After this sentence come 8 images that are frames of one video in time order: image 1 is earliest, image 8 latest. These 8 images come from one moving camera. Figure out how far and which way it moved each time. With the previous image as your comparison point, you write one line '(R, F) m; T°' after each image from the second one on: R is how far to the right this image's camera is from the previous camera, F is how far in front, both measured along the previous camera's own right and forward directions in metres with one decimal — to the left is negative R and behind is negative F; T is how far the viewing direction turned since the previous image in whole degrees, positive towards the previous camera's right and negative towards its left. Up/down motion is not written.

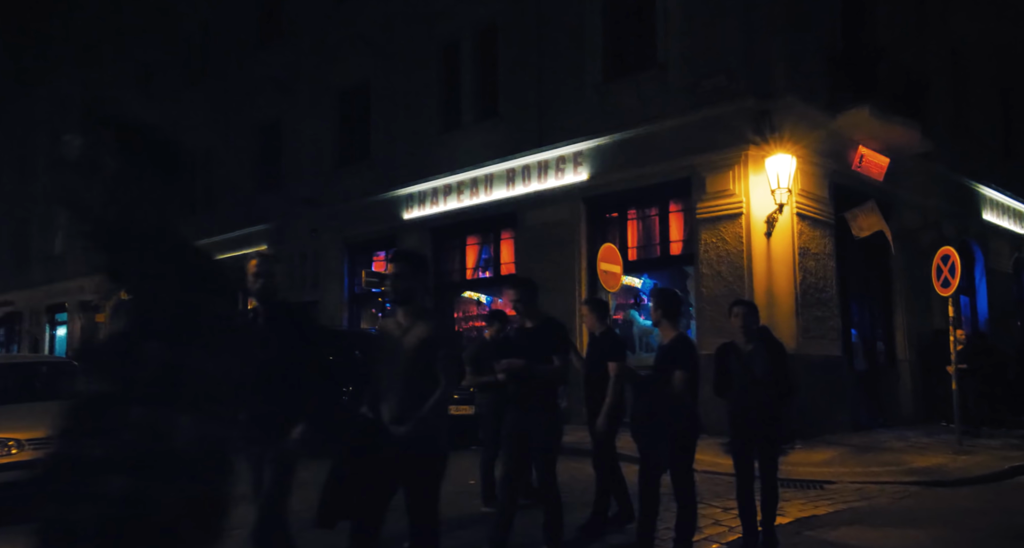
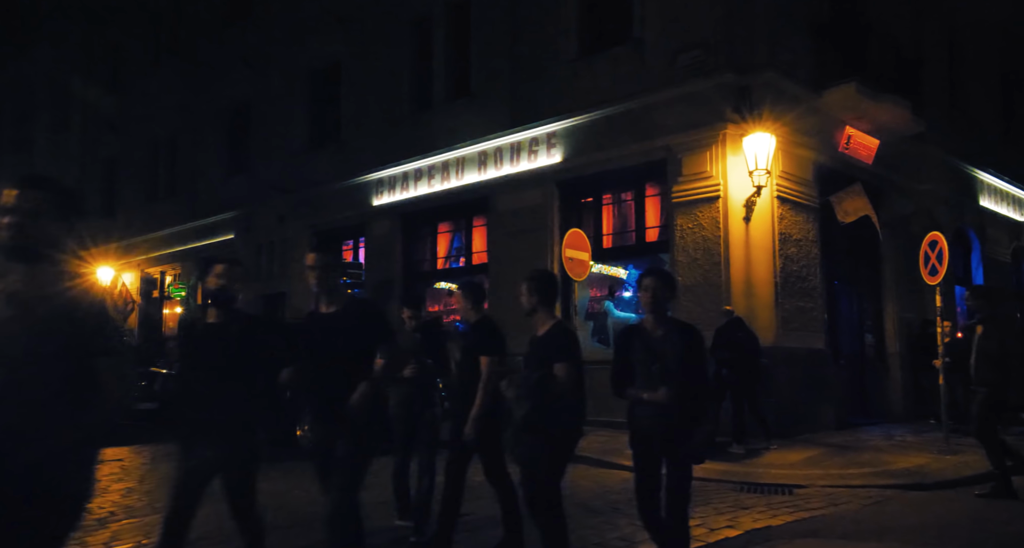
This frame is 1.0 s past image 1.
(+0.6, +0.7) m; 0°
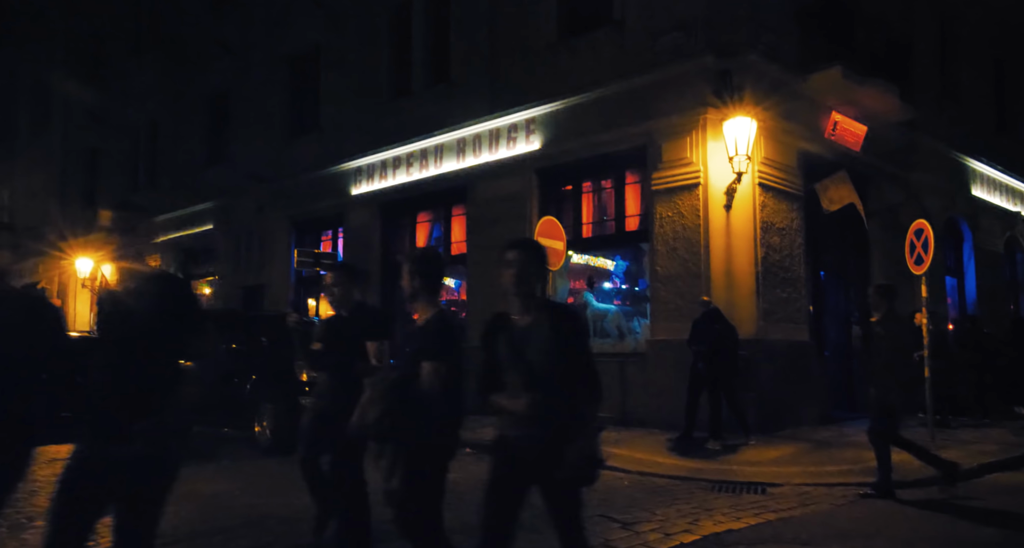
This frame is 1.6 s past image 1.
(+0.4, +0.4) m; 0°
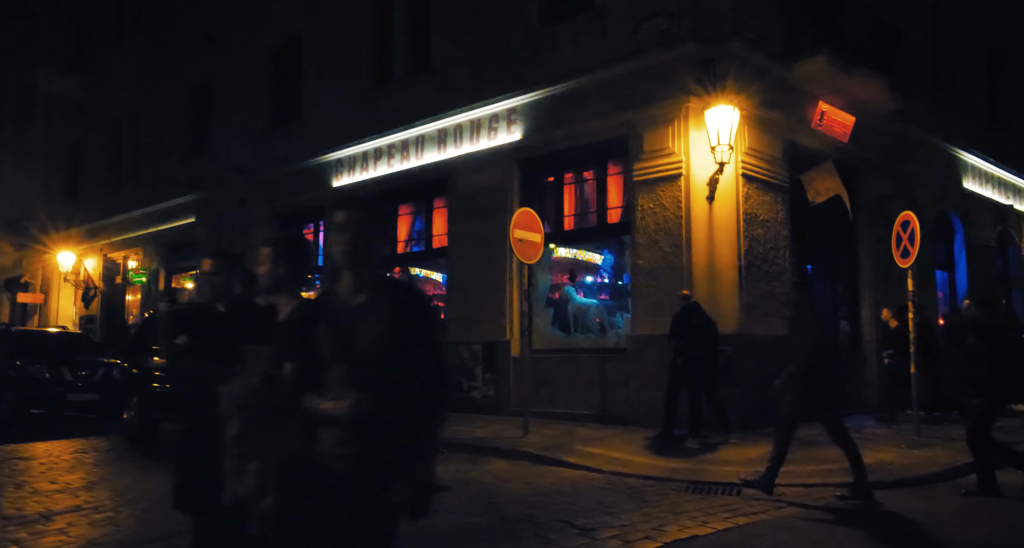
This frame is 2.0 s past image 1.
(+0.3, +0.3) m; 0°
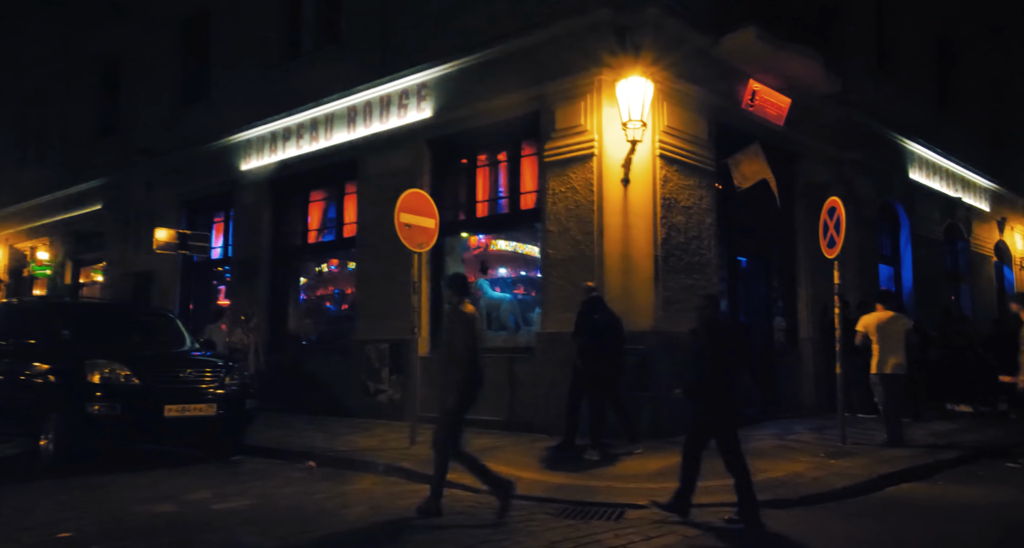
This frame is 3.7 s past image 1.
(+0.9, +1.0) m; +2°
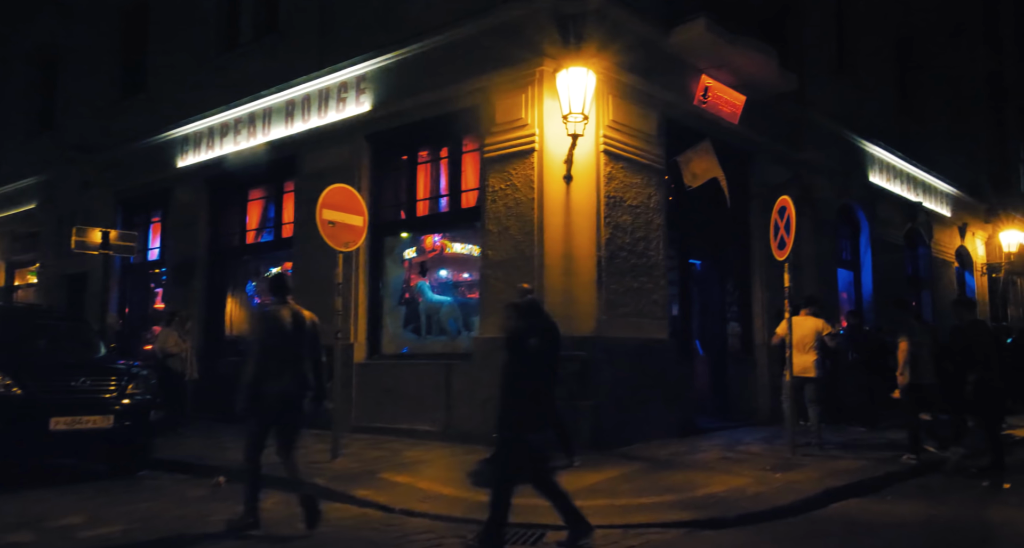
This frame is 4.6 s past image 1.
(+0.5, +0.5) m; +2°
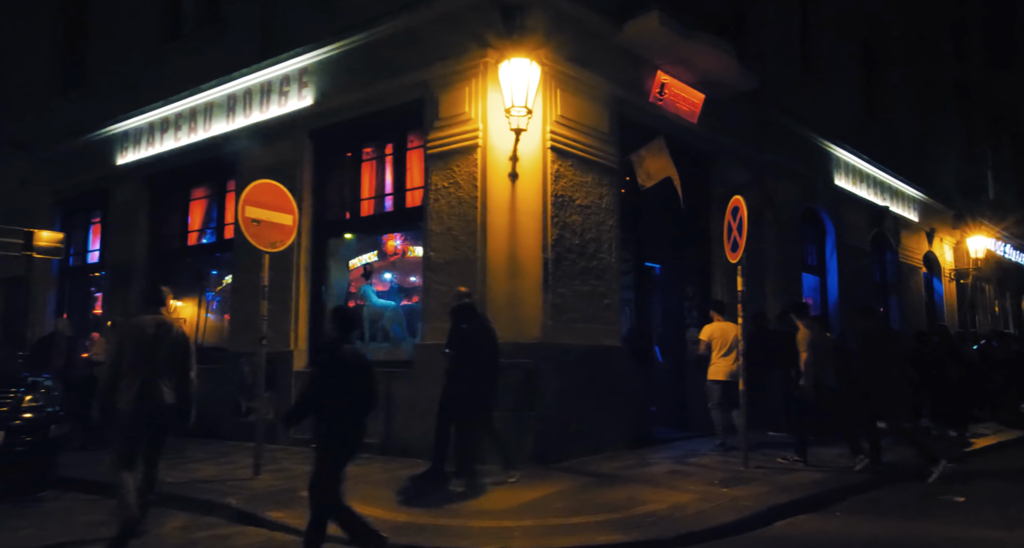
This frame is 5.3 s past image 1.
(+0.4, +0.5) m; +2°
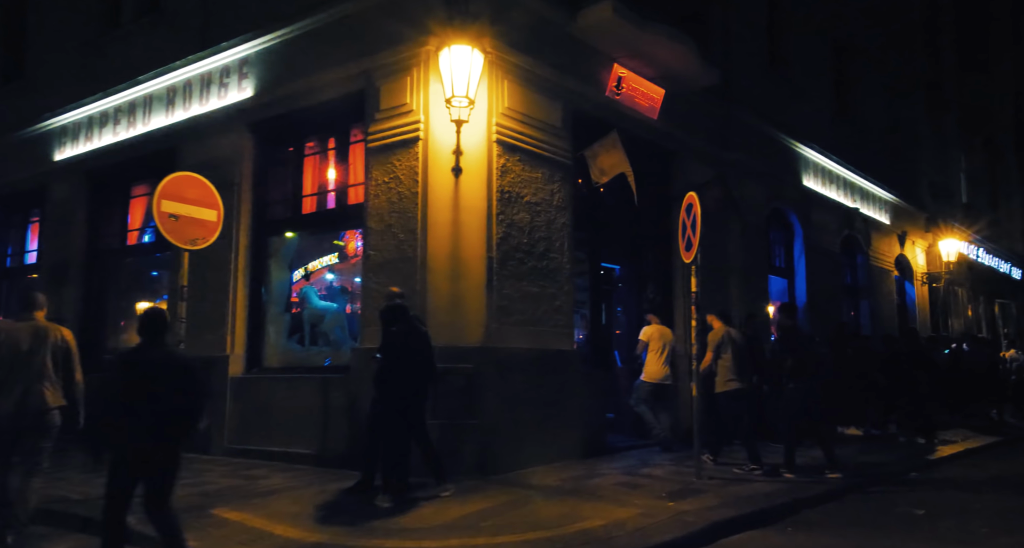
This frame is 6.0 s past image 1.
(+0.4, +0.4) m; +1°
